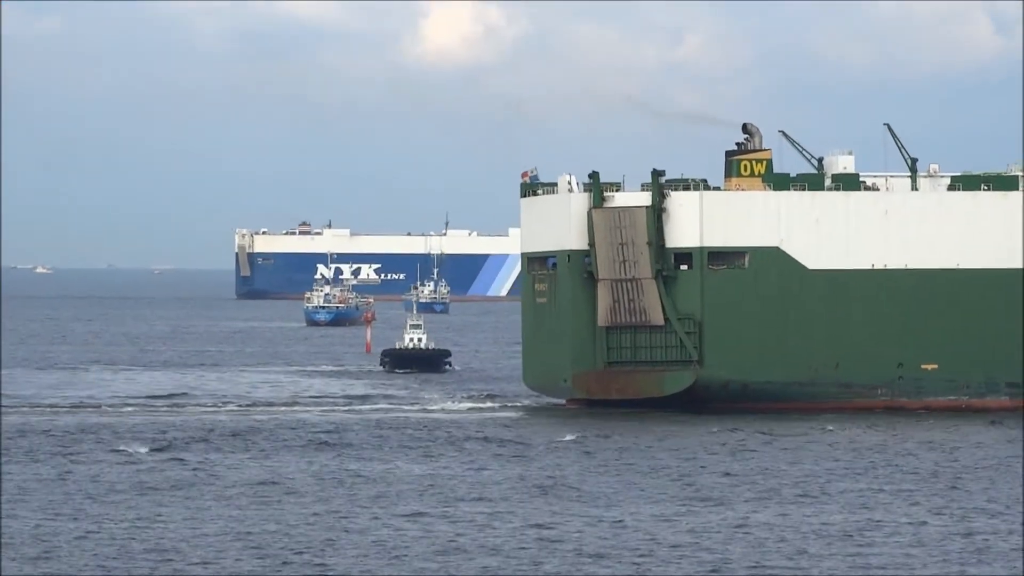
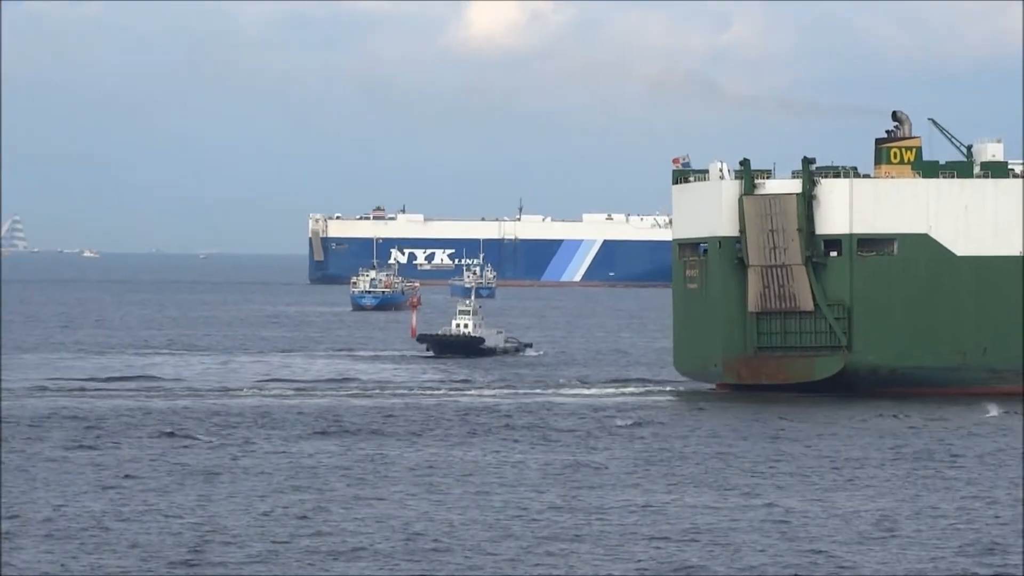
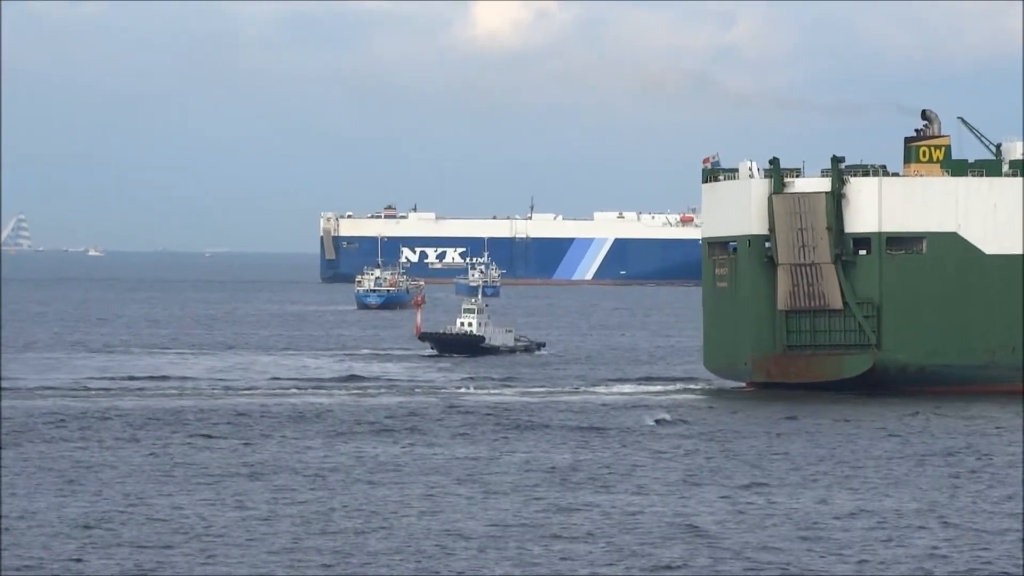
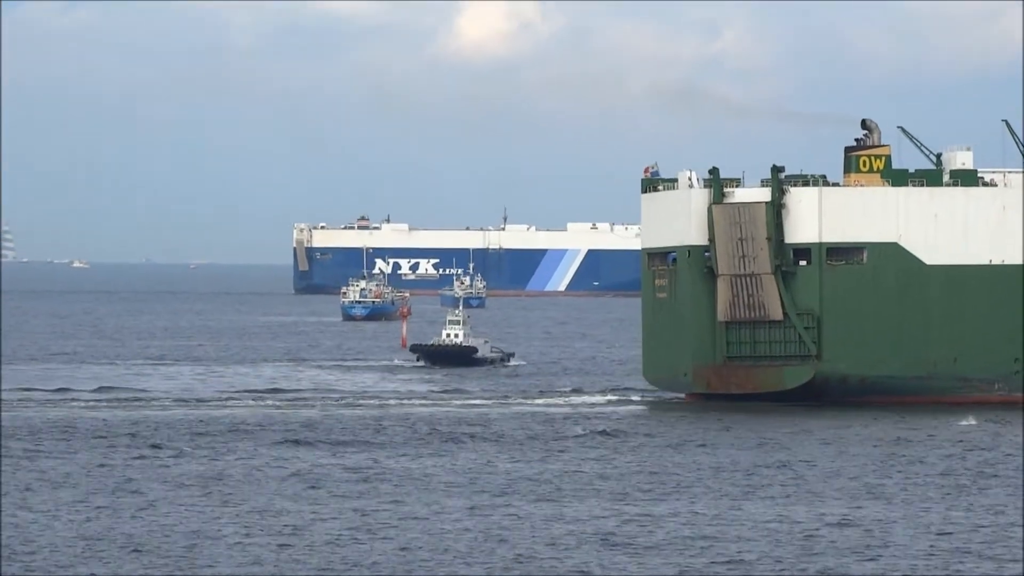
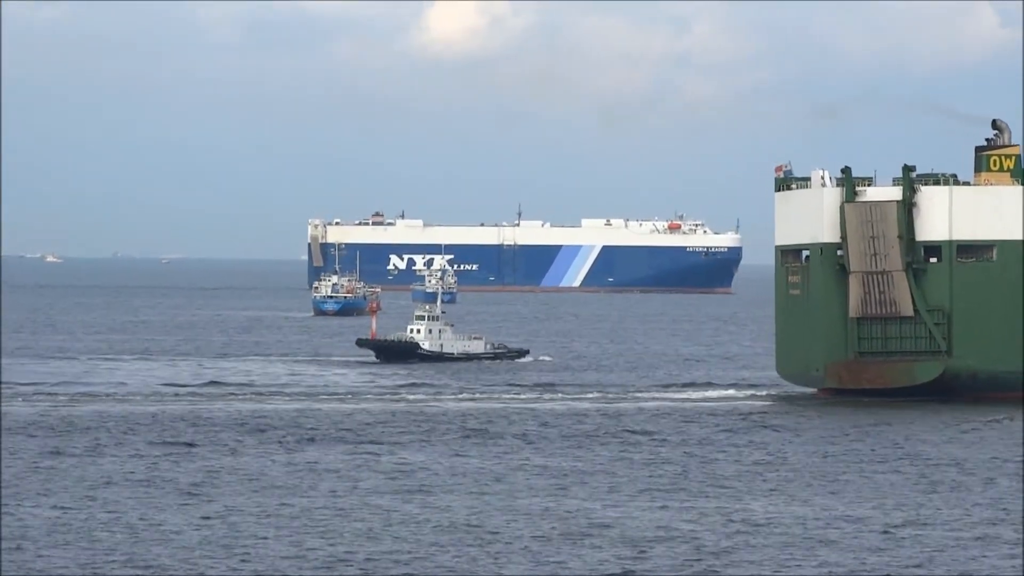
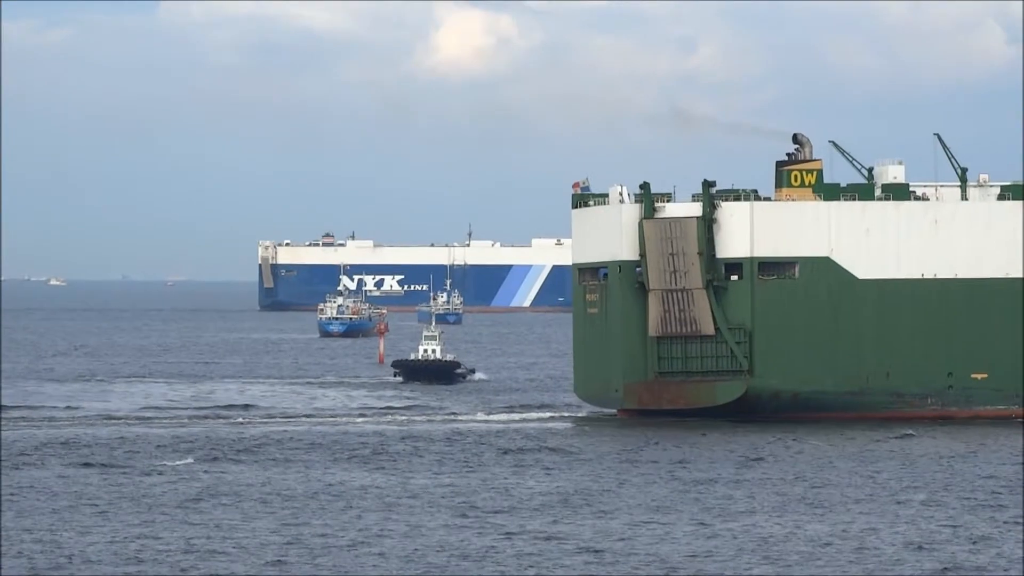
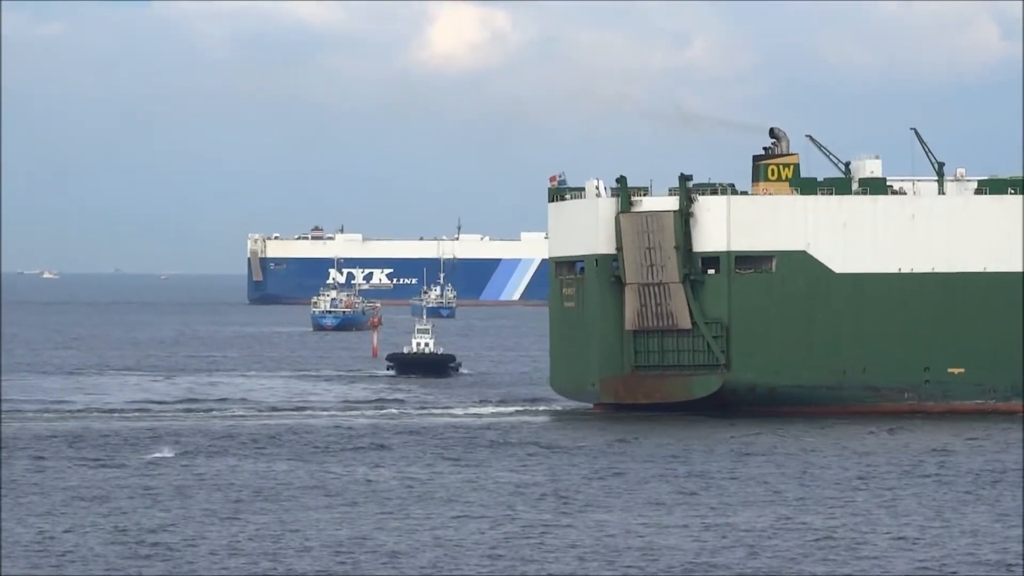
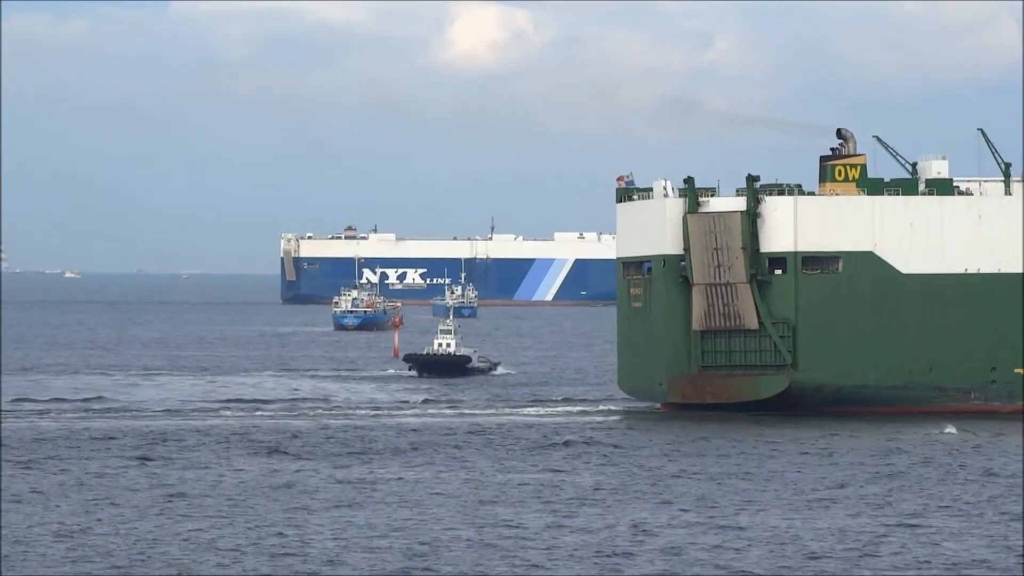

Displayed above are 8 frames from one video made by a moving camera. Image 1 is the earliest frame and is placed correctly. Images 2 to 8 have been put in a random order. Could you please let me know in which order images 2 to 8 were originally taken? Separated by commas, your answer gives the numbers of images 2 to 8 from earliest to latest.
7, 6, 8, 4, 2, 3, 5
